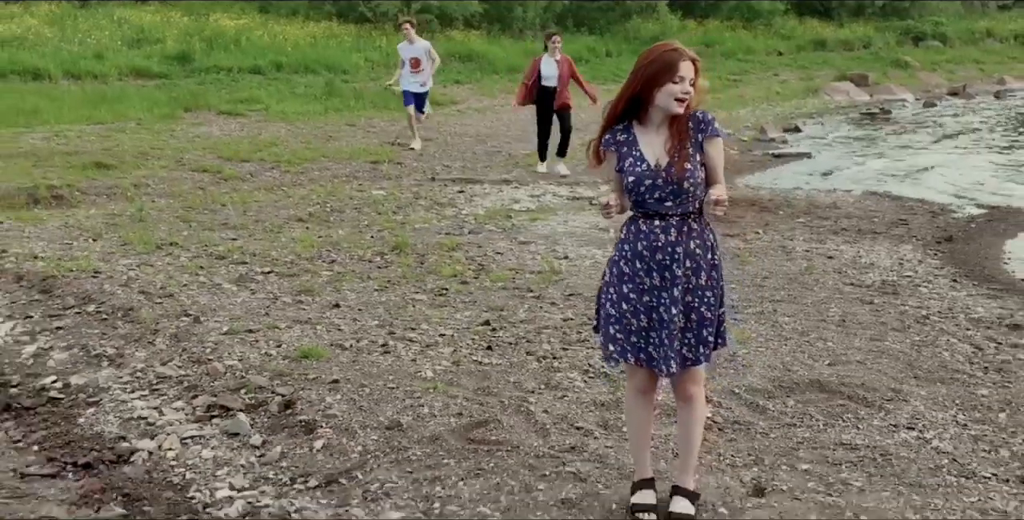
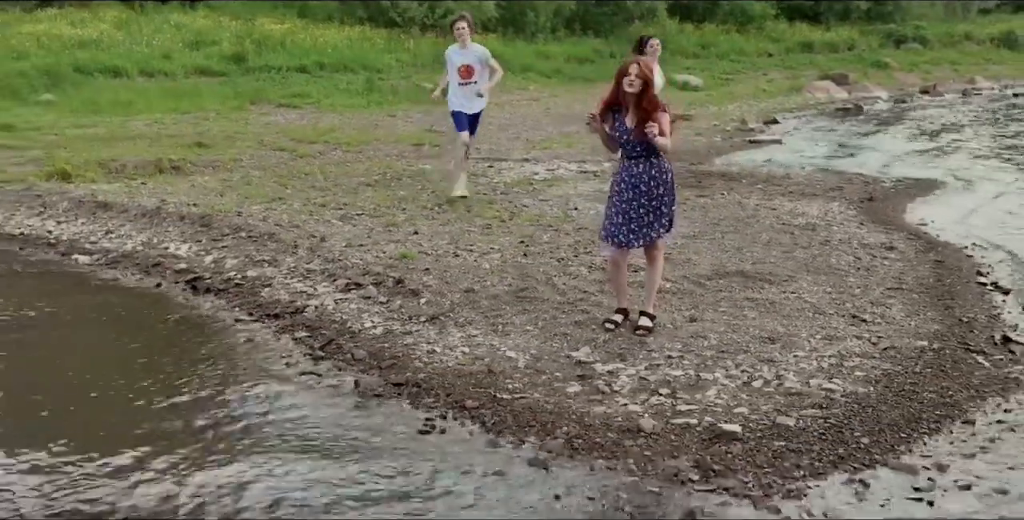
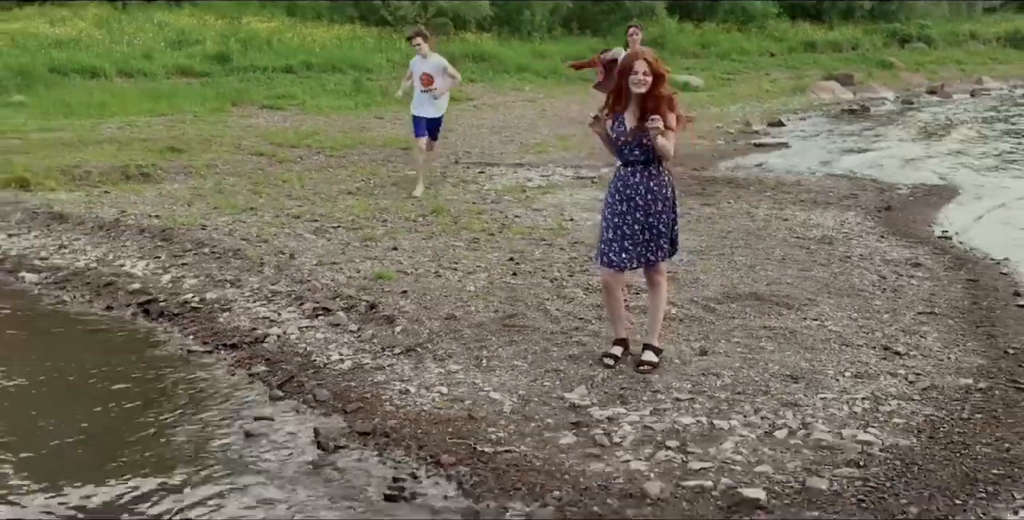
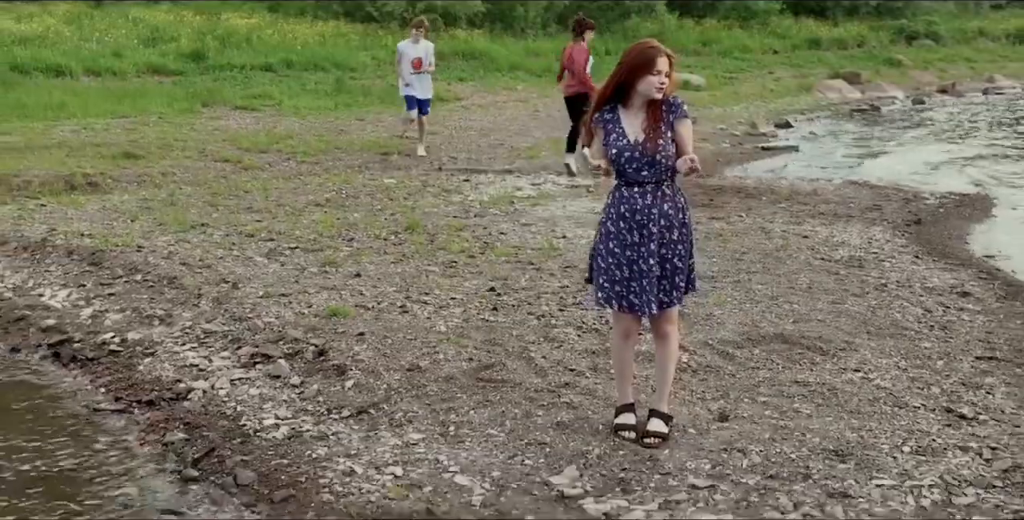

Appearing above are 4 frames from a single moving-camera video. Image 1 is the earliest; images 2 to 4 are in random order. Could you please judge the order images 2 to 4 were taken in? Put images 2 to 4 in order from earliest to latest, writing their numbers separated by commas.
4, 3, 2
